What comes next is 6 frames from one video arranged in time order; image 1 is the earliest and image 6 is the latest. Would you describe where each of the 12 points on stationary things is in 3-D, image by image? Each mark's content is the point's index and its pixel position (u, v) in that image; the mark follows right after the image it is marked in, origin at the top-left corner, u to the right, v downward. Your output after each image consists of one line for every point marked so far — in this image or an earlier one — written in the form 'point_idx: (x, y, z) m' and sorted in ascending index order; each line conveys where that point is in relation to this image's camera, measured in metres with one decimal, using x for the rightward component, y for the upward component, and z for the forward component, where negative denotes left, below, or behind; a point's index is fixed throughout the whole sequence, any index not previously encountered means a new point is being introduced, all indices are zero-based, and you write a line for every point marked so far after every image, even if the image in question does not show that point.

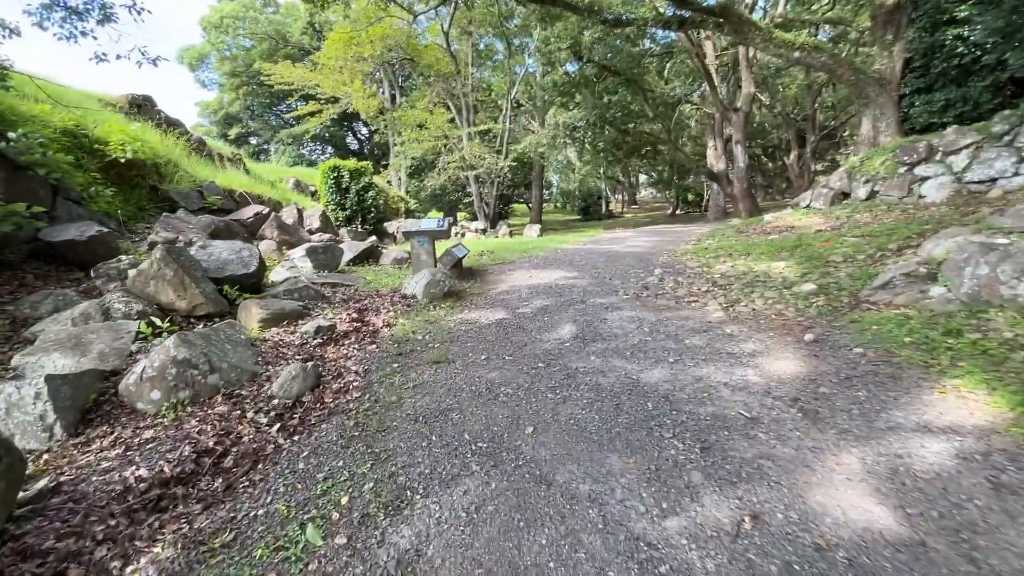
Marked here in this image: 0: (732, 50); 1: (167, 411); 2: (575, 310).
0: (+8.7, +9.5, +19.1) m
1: (-1.9, -0.7, +2.6) m
2: (+0.6, -0.2, +4.5) m
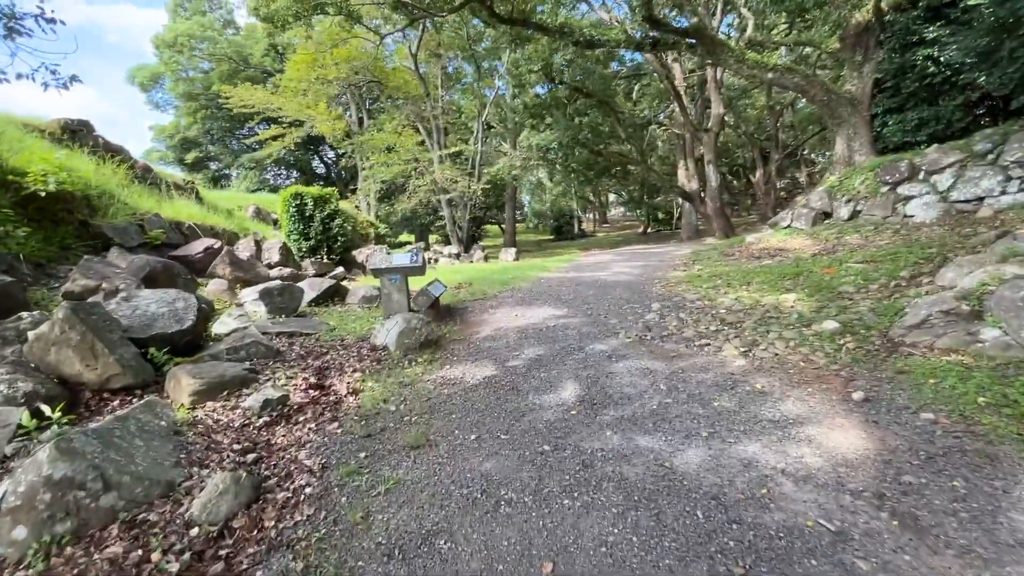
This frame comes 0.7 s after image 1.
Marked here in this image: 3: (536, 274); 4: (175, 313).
0: (+7.5, +8.7, +19.3) m
1: (-1.9, -1.1, +1.9) m
2: (+0.5, -0.6, +3.9) m
3: (+0.4, +0.3, +9.1) m
4: (-2.8, -0.2, +3.9) m
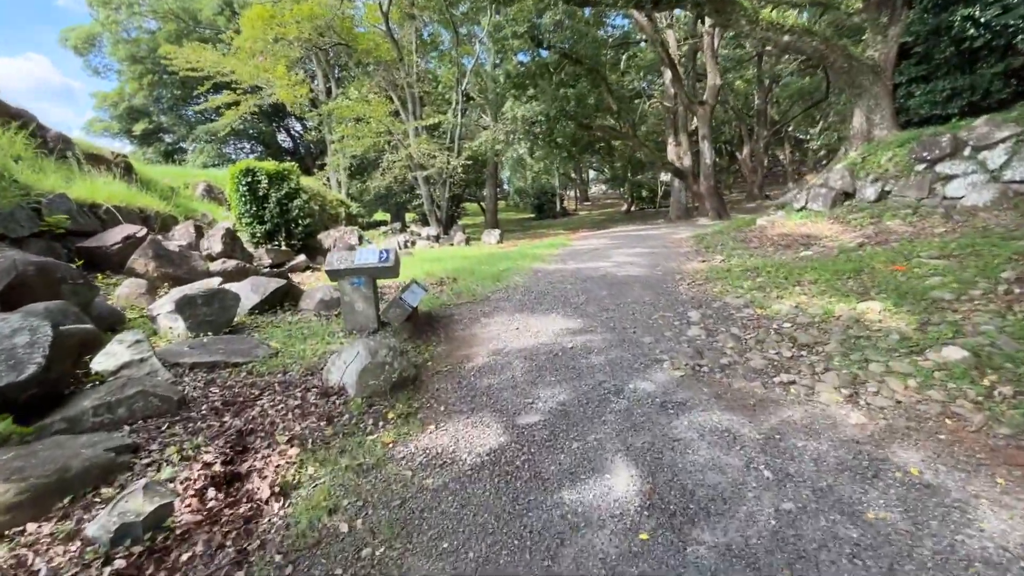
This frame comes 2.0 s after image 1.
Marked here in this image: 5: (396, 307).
0: (+6.9, +9.3, +17.9) m
1: (-1.7, -1.3, +0.6) m
2: (+0.6, -0.7, +2.7) m
3: (+0.3, +0.4, +7.8) m
4: (-2.7, -0.4, +2.6) m
5: (-1.0, -0.1, +4.0) m
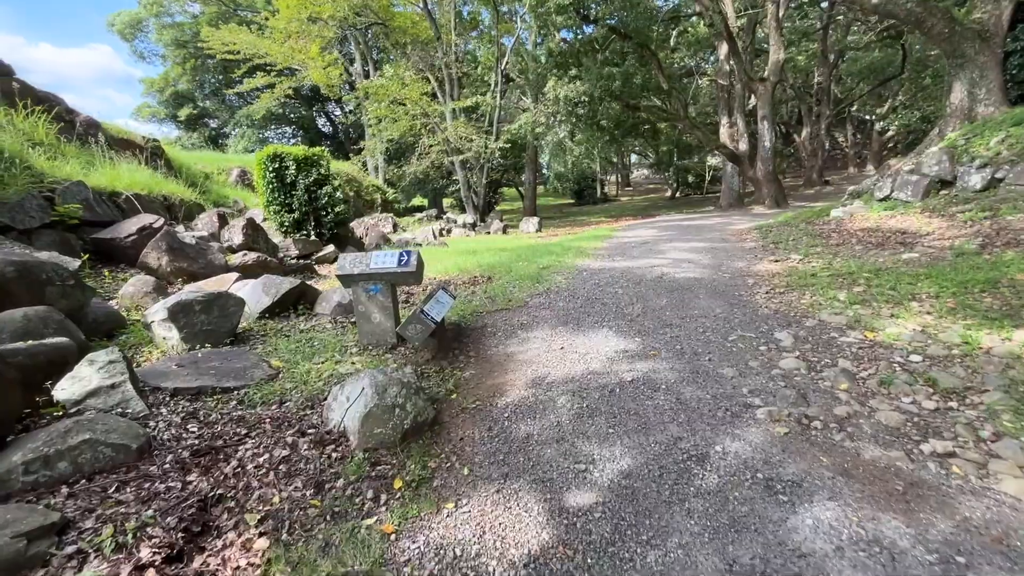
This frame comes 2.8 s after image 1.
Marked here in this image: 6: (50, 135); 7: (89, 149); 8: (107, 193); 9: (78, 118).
0: (+8.4, +9.5, +16.3) m
1: (-1.7, -1.5, 0.0) m
2: (+0.8, -0.9, +2.0) m
3: (+0.9, +0.4, +7.0) m
4: (-2.5, -0.4, +2.0) m
5: (-0.7, -0.2, +3.4) m
6: (-6.6, +2.2, +6.8) m
7: (-6.5, +2.1, +7.4) m
8: (-5.4, +1.3, +6.4) m
9: (-7.2, +2.8, +7.9) m
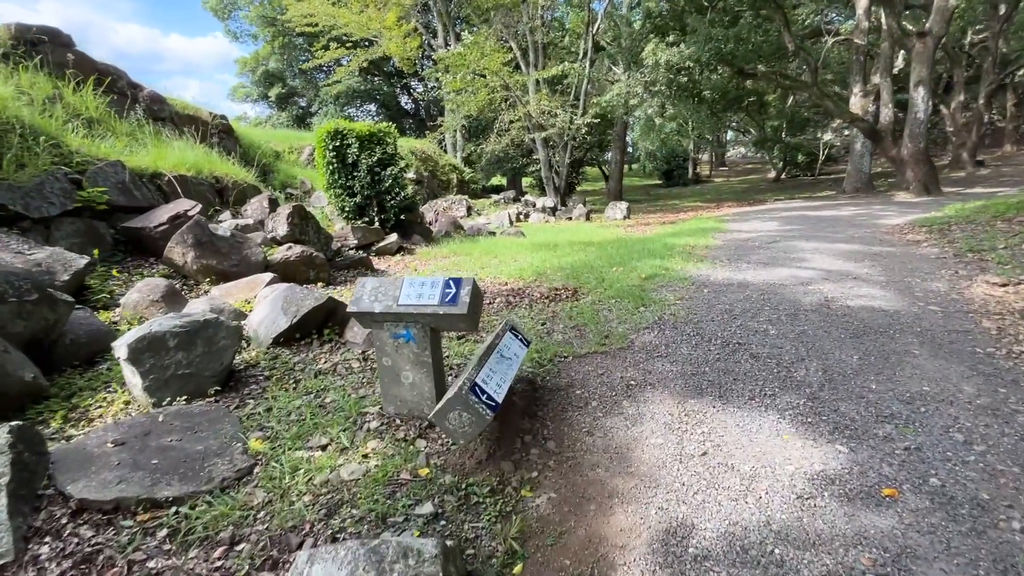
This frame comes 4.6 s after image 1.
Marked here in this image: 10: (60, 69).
0: (+11.1, +9.3, +13.0) m
1: (-1.8, -1.8, -1.0) m
2: (+1.0, -1.2, +0.5) m
3: (+1.9, +0.2, +5.4) m
4: (-2.2, -0.7, +1.0) m
5: (-0.2, -0.5, +2.1) m
6: (-5.4, +2.3, +6.3) m
7: (-5.3, +2.3, +6.8) m
8: (-4.4, +1.4, +5.8) m
9: (-5.8, +3.0, +7.4) m
10: (-6.1, +3.0, +6.5) m
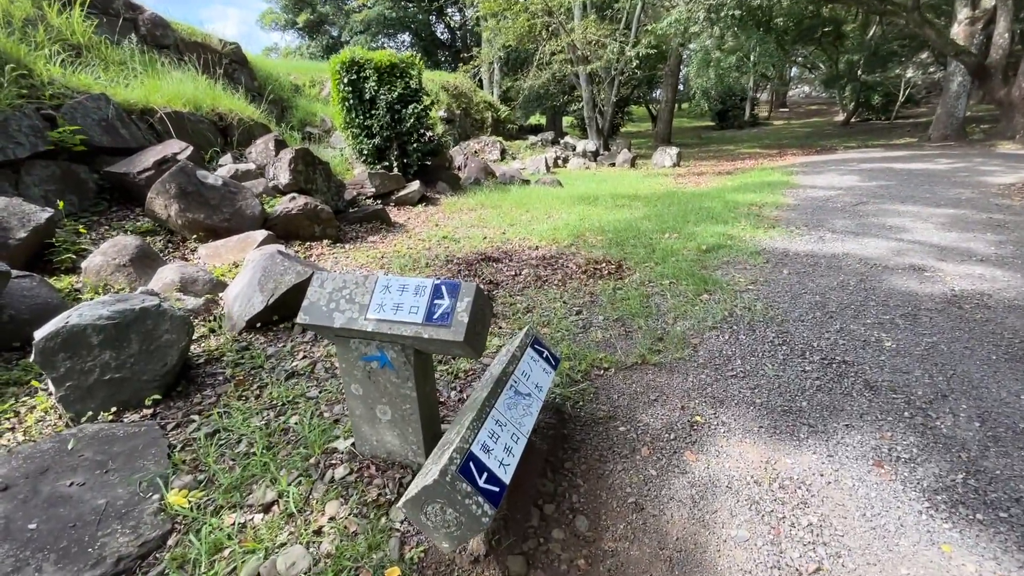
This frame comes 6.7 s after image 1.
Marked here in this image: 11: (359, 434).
0: (+12.3, +10.0, +10.2) m
1: (-2.0, -2.1, -1.4) m
2: (+0.9, -1.5, -0.2) m
3: (+2.2, +0.5, +4.5) m
4: (-2.3, -0.8, +0.5) m
5: (-0.2, -0.5, +1.4) m
6: (-4.9, +3.0, +5.6) m
7: (-4.8, +3.0, +6.1) m
8: (-4.0, +1.9, +5.1) m
9: (-5.2, +3.8, +6.7) m
10: (-5.6, +3.7, +5.7) m
11: (-0.6, -0.5, +1.9) m
